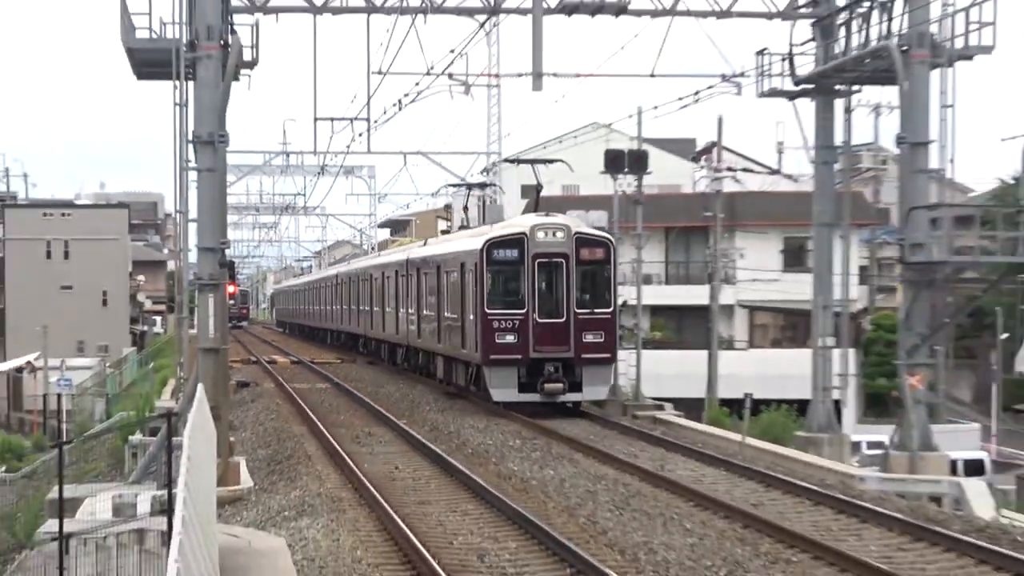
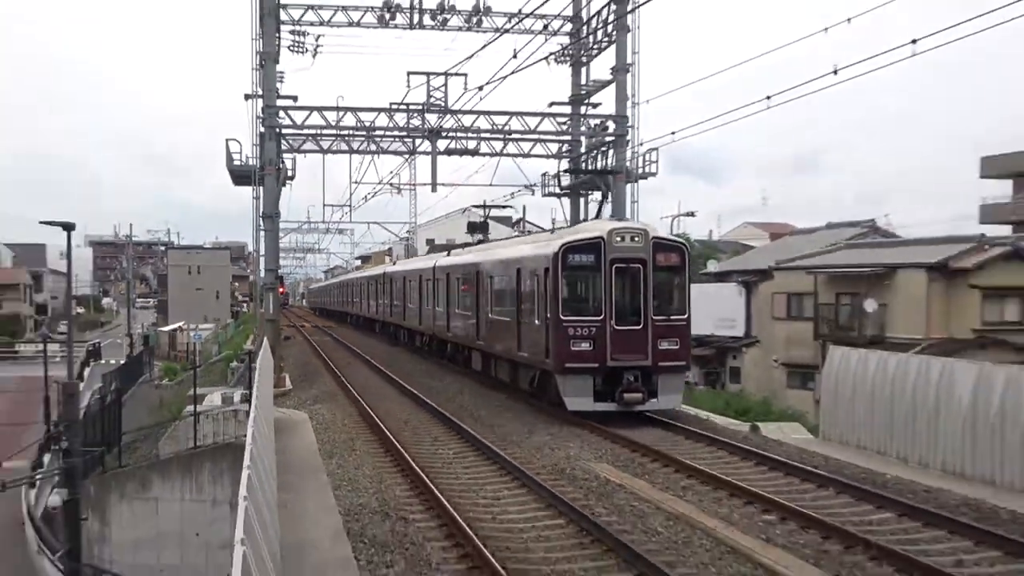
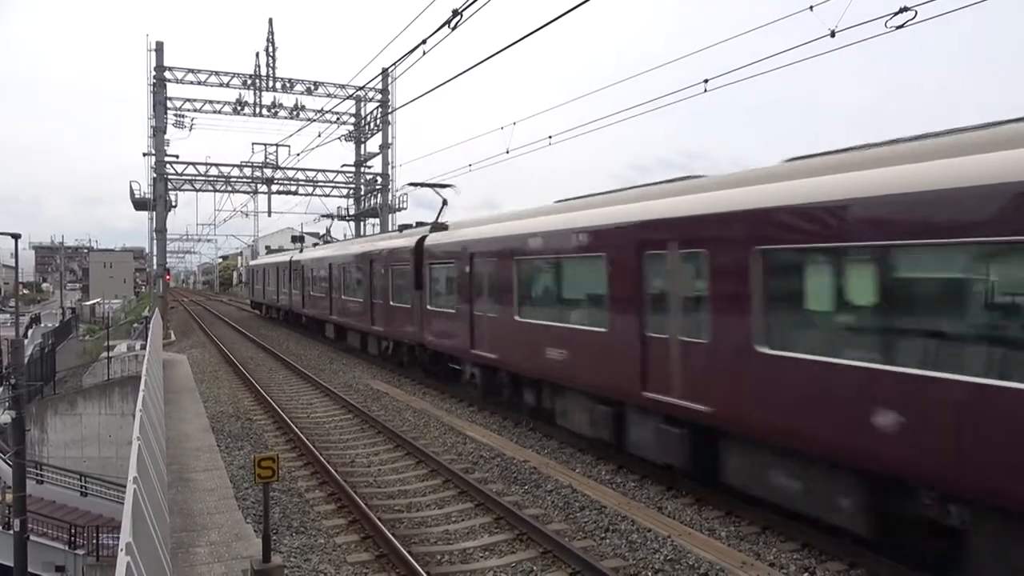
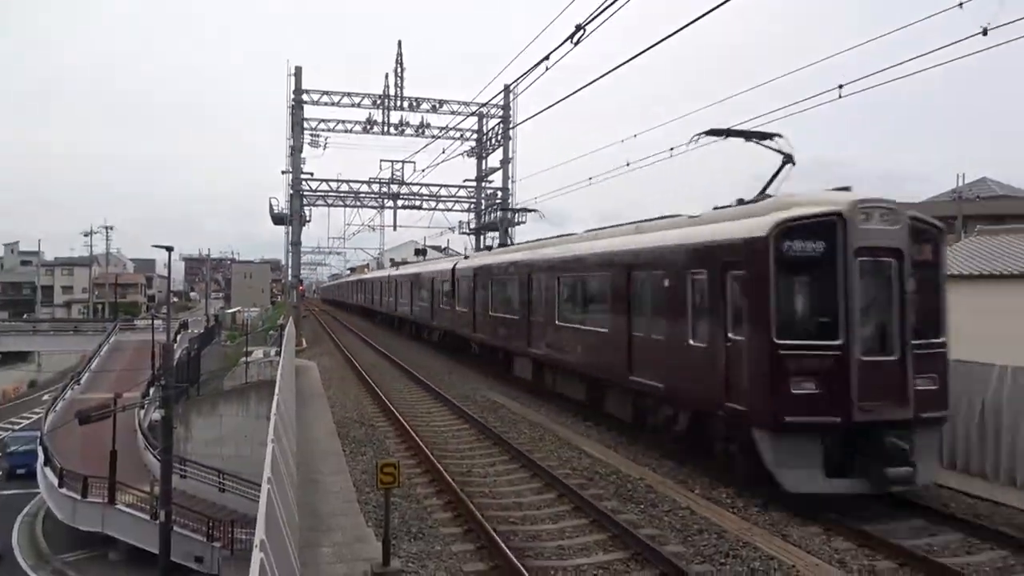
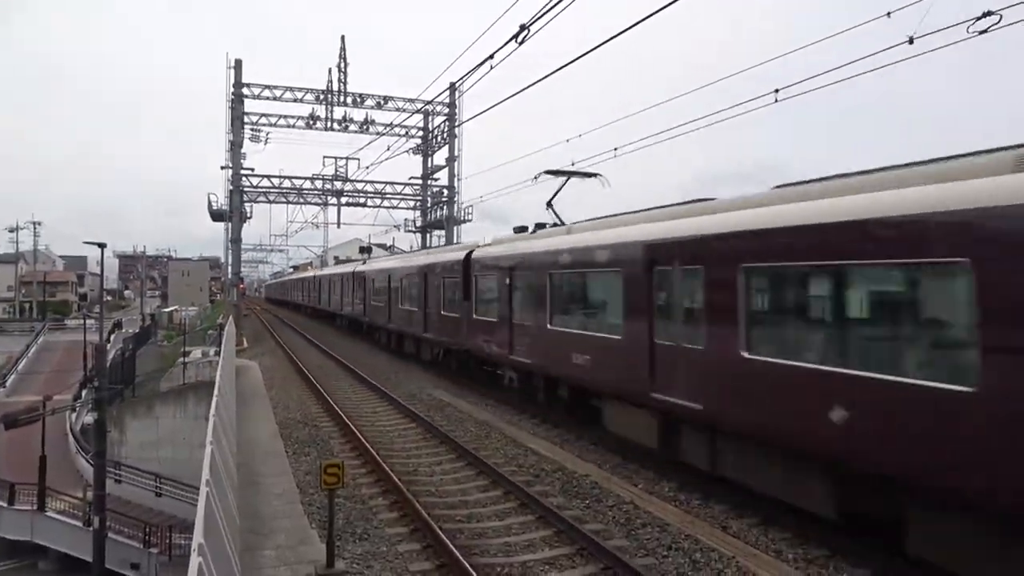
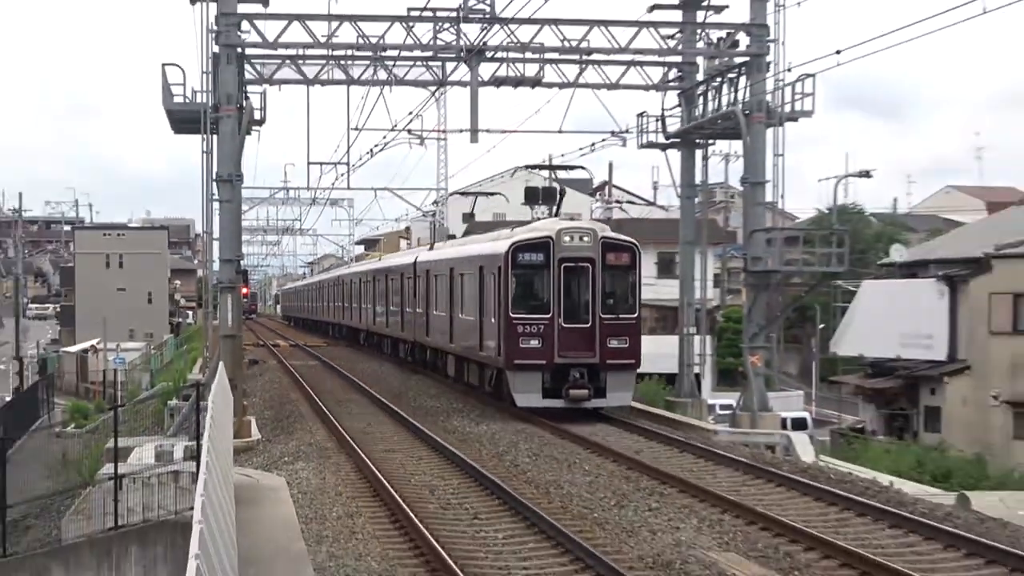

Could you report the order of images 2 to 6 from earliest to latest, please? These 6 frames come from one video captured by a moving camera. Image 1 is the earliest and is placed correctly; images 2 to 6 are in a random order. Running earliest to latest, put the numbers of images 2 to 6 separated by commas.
6, 2, 4, 5, 3
